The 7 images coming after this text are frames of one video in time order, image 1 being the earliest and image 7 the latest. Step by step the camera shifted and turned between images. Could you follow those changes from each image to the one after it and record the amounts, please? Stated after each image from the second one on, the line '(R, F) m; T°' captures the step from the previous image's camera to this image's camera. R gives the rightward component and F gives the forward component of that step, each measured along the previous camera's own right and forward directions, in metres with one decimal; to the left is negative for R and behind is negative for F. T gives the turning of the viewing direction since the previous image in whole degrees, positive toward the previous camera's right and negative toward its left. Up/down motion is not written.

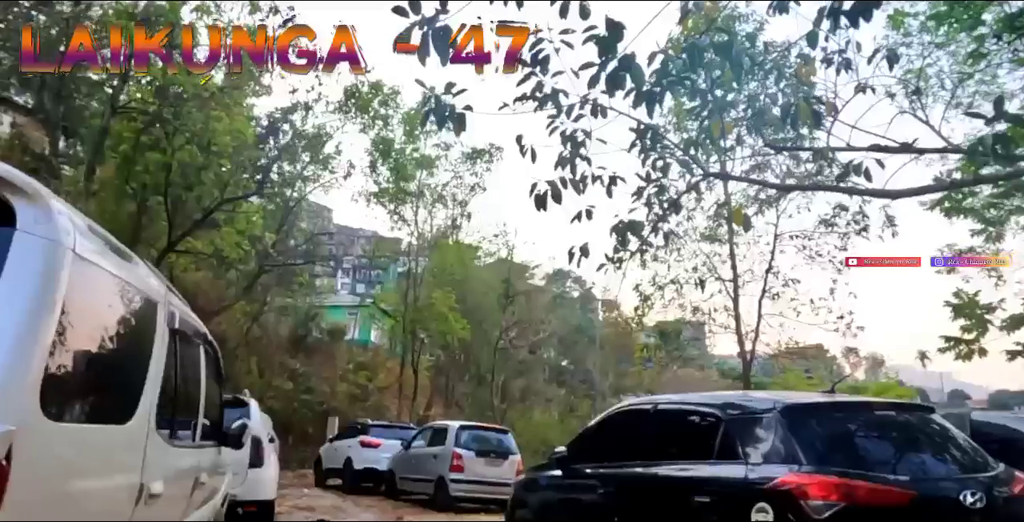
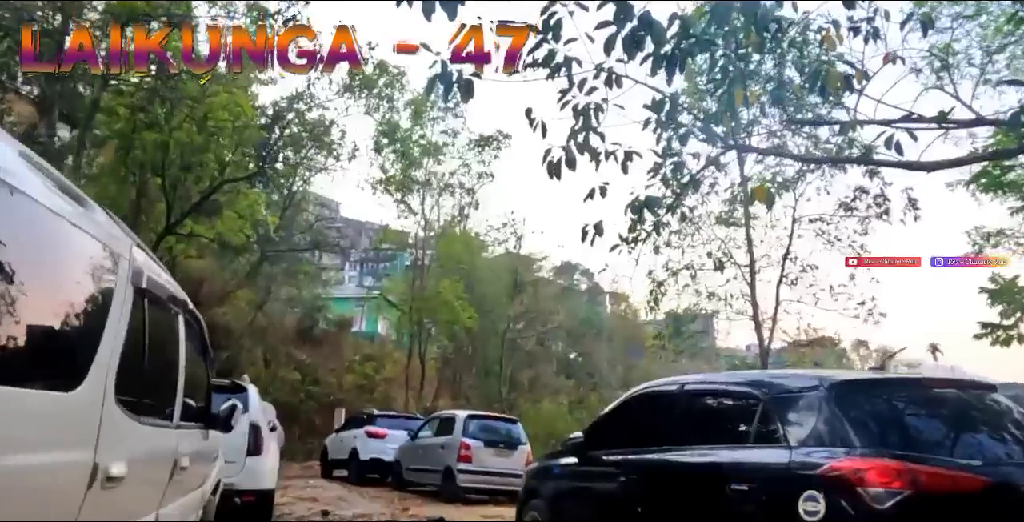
(0.0, +0.3) m; 0°
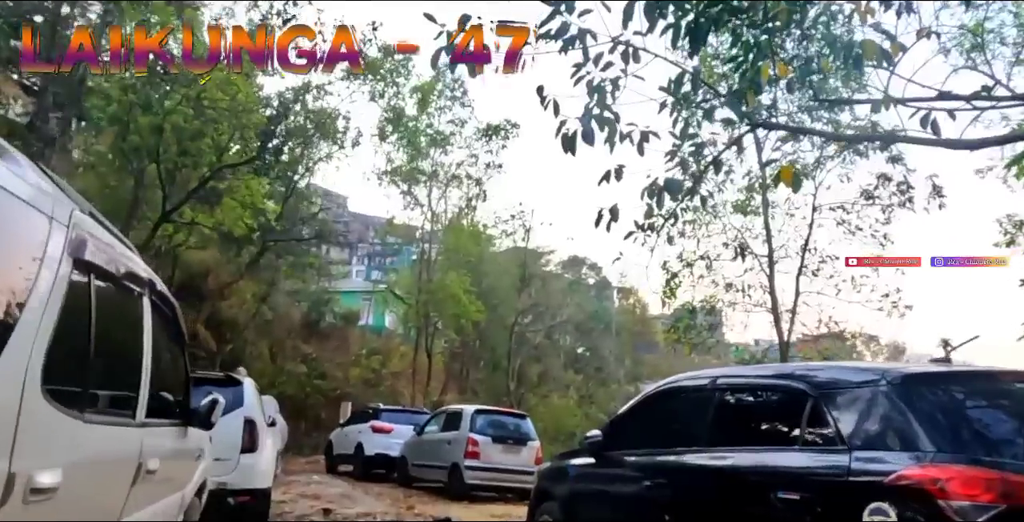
(0.0, +0.4) m; 0°
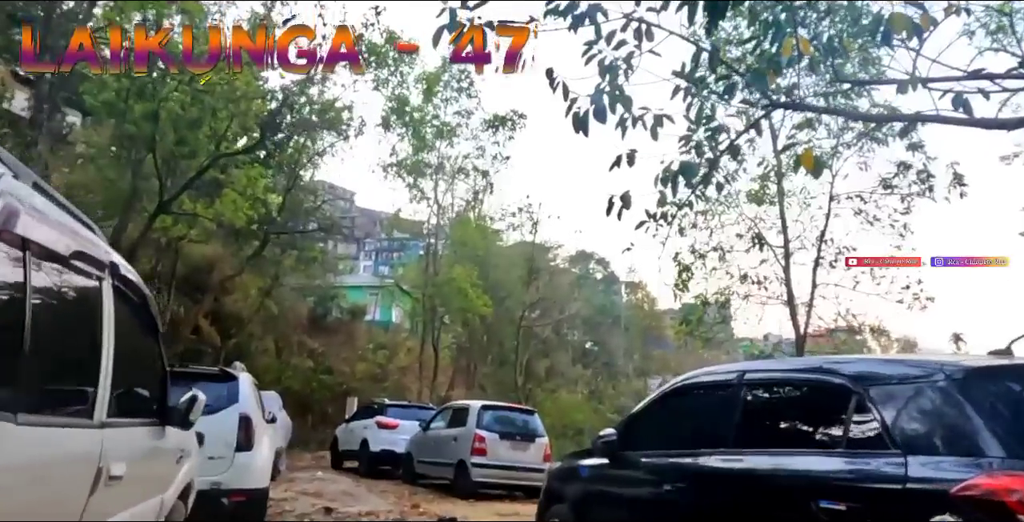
(0.0, +0.3) m; 0°
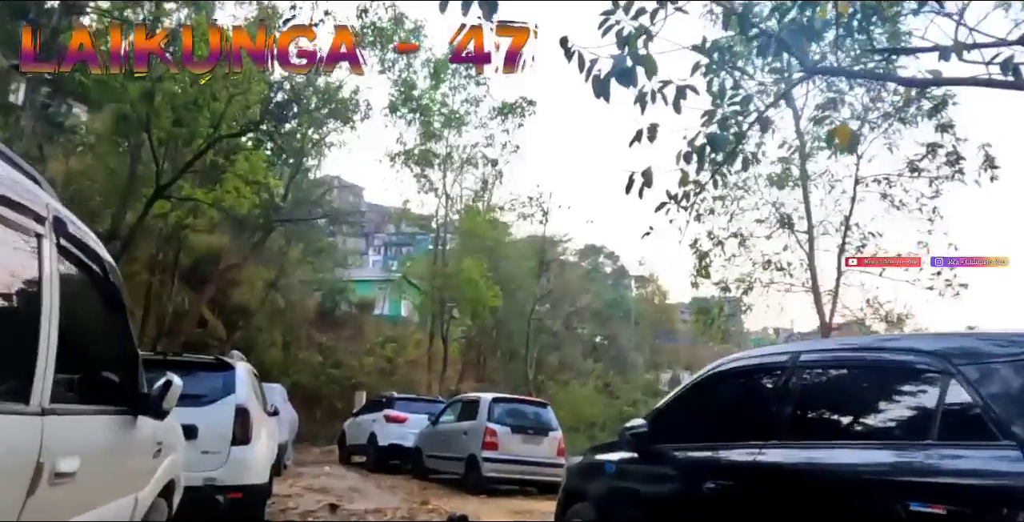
(0.0, +0.4) m; -1°
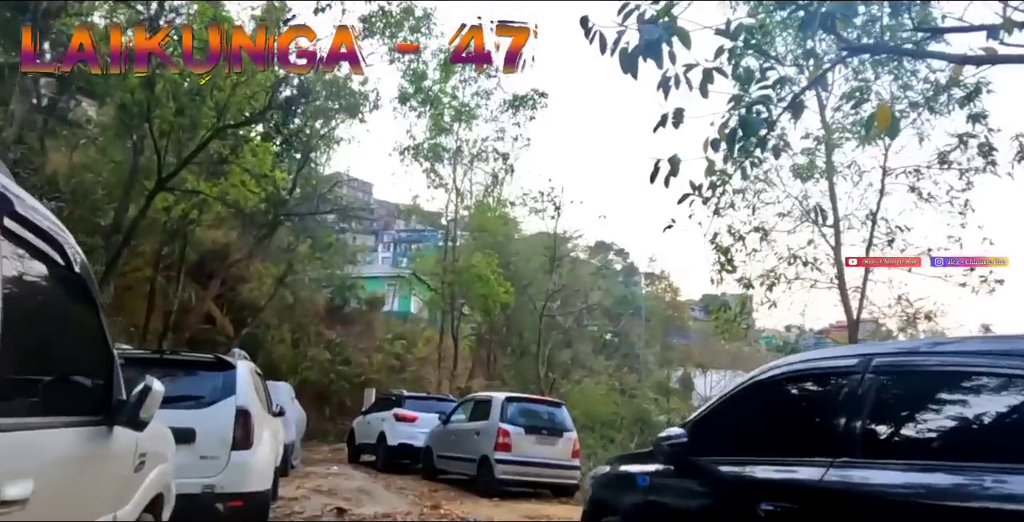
(0.0, +0.3) m; -1°
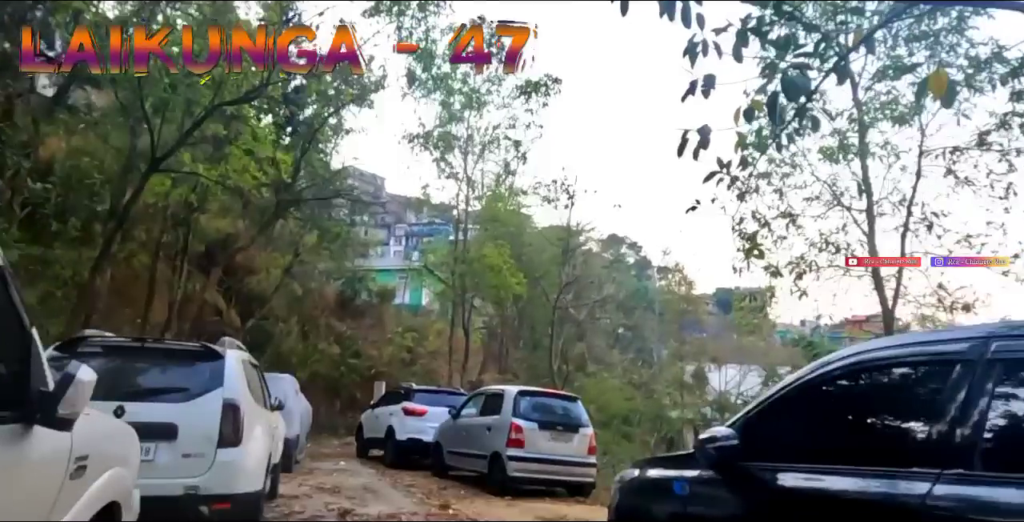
(0.0, +0.5) m; -1°
